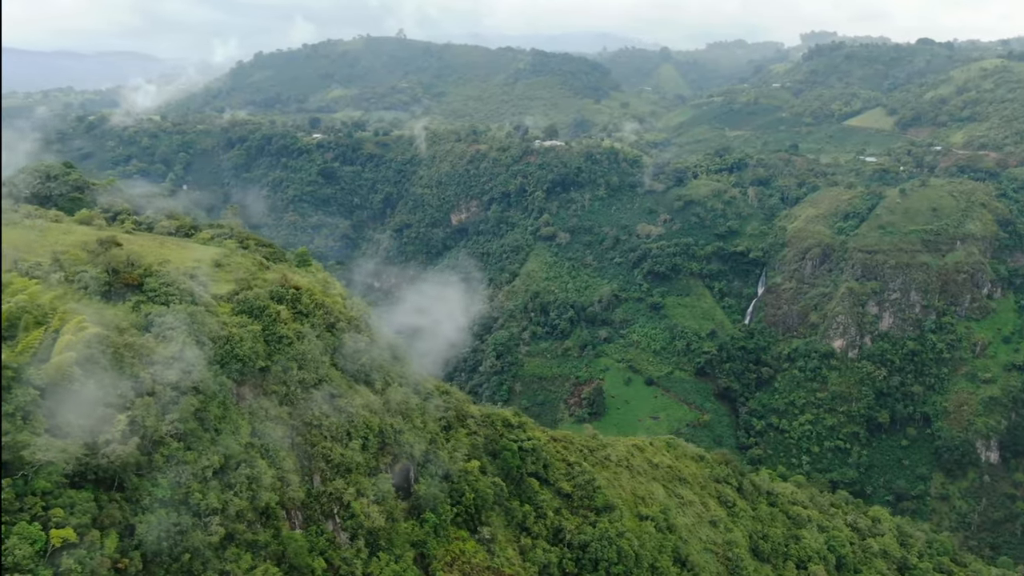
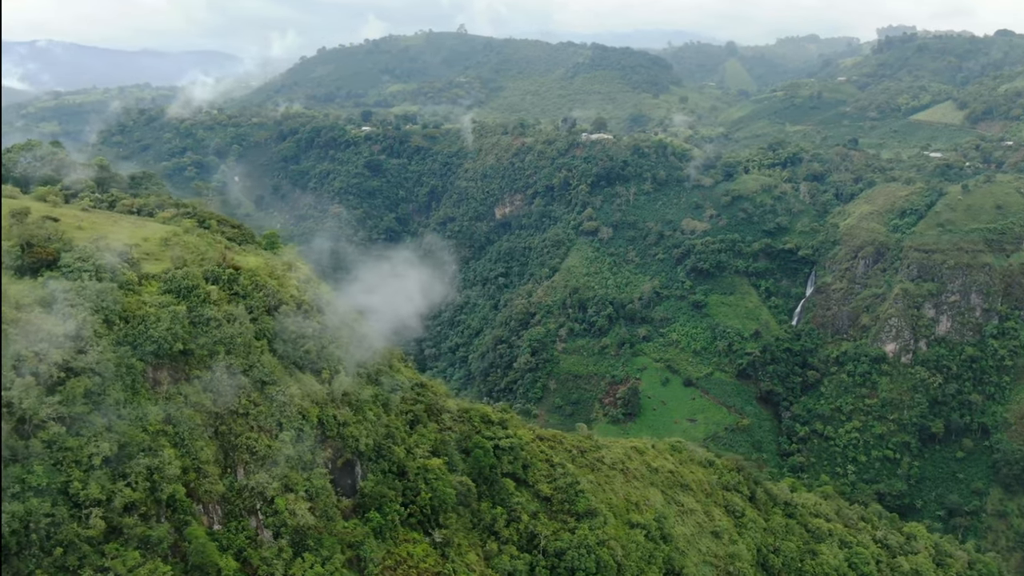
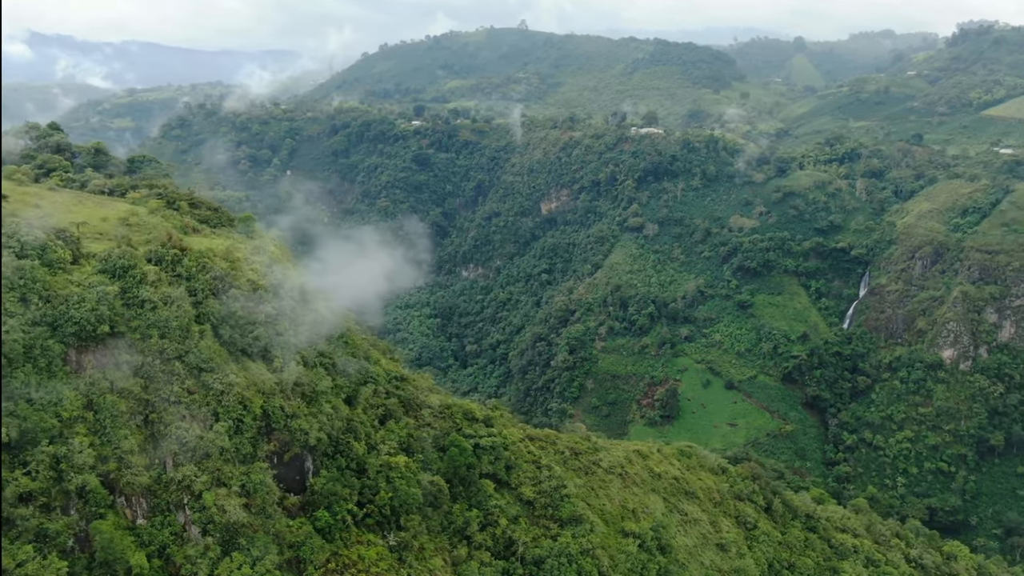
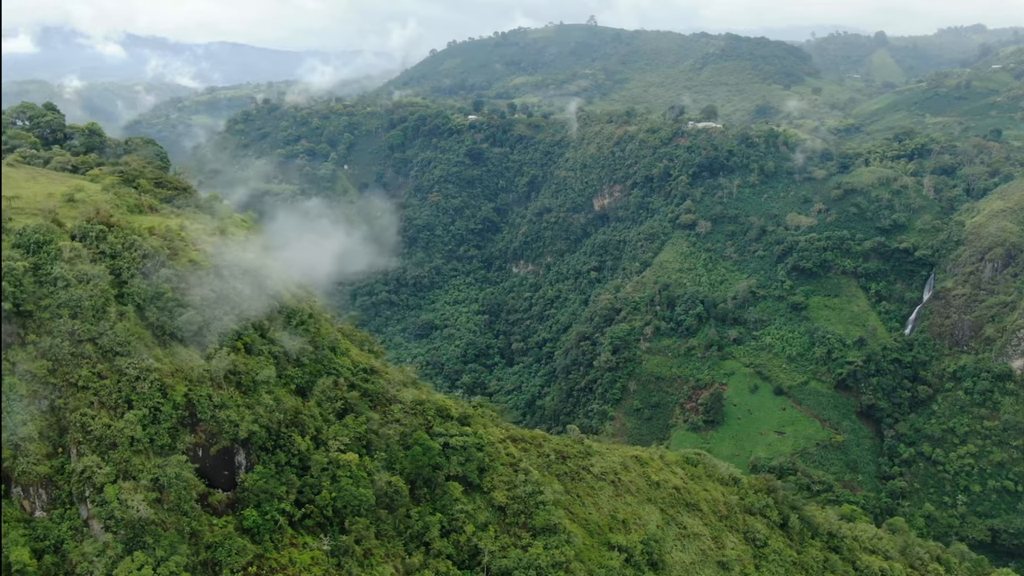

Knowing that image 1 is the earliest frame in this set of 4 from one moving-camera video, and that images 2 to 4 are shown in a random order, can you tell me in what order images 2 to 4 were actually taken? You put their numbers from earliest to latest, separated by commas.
2, 3, 4
